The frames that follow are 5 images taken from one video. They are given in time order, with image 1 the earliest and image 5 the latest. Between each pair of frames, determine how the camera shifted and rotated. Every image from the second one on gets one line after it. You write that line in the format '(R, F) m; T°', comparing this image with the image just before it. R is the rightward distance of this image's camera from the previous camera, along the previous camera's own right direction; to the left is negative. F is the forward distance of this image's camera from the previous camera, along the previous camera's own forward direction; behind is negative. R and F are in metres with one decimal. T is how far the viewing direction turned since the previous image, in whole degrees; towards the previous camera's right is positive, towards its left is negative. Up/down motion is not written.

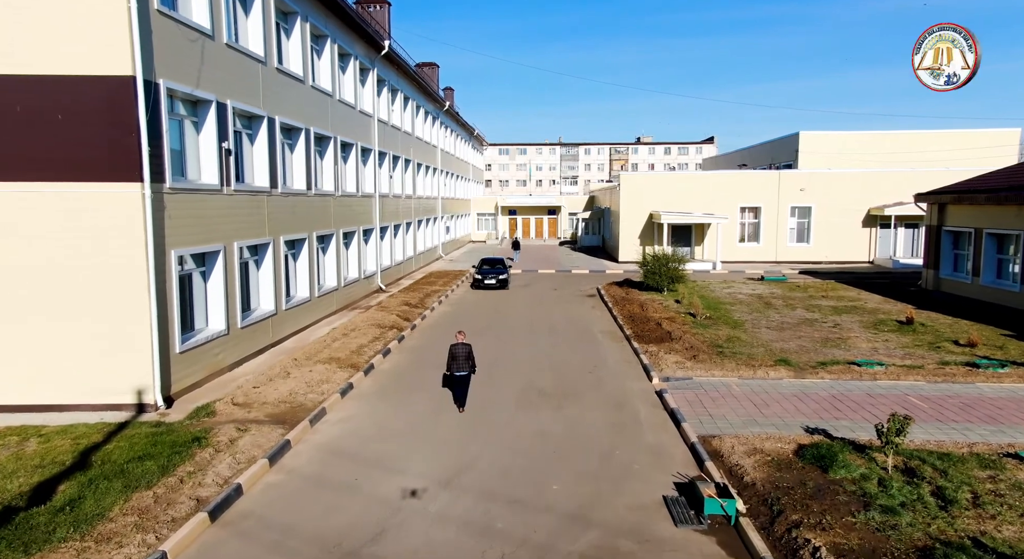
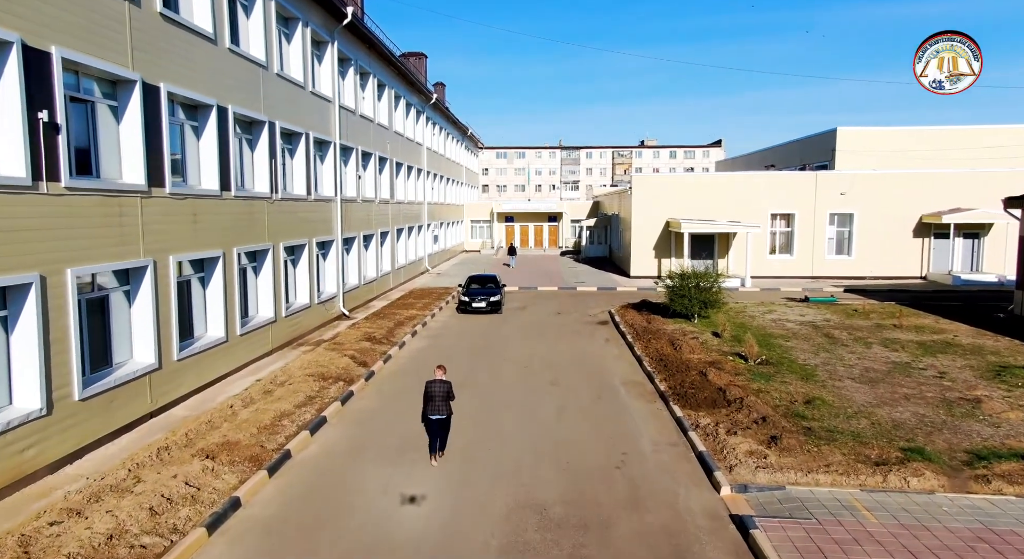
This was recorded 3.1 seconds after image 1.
(+0.2, +4.1) m; 0°
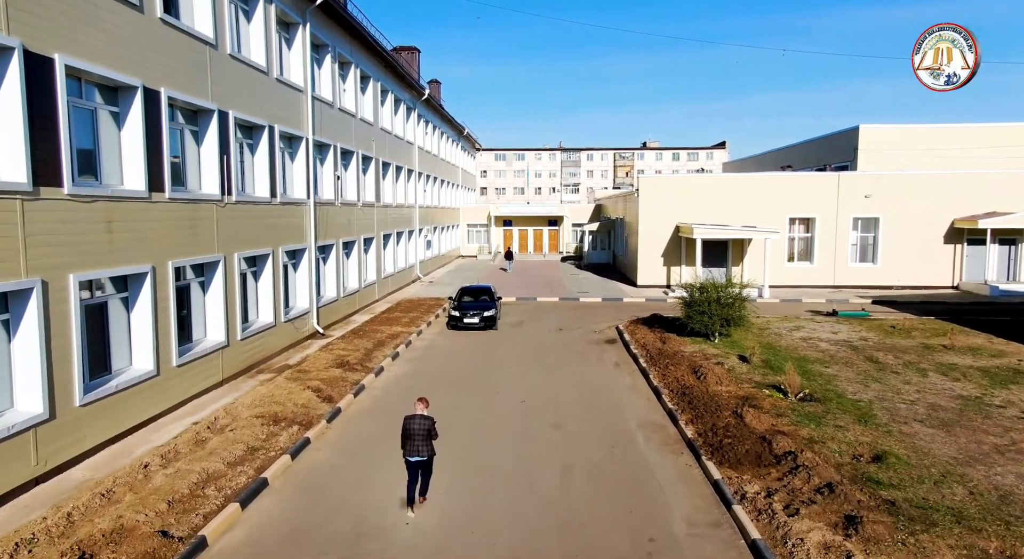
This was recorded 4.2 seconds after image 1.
(+0.1, +2.0) m; 0°
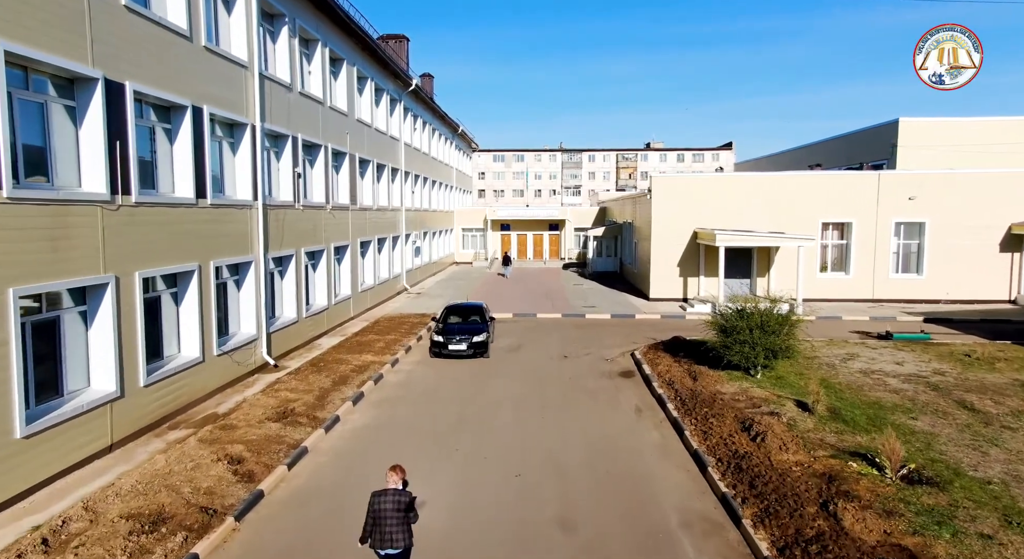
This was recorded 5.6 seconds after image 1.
(+0.1, +2.9) m; 0°
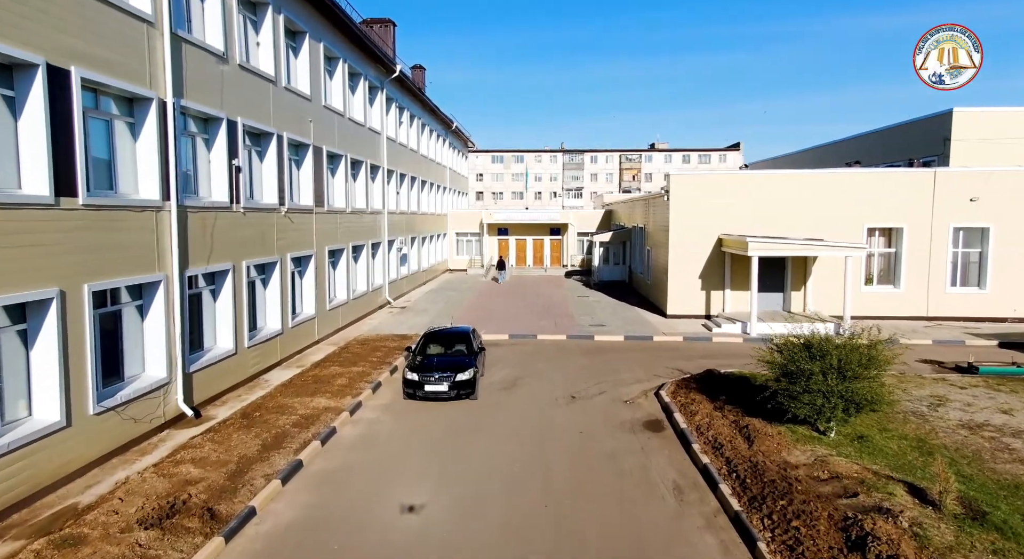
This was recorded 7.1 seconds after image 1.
(+0.1, +3.0) m; 0°
